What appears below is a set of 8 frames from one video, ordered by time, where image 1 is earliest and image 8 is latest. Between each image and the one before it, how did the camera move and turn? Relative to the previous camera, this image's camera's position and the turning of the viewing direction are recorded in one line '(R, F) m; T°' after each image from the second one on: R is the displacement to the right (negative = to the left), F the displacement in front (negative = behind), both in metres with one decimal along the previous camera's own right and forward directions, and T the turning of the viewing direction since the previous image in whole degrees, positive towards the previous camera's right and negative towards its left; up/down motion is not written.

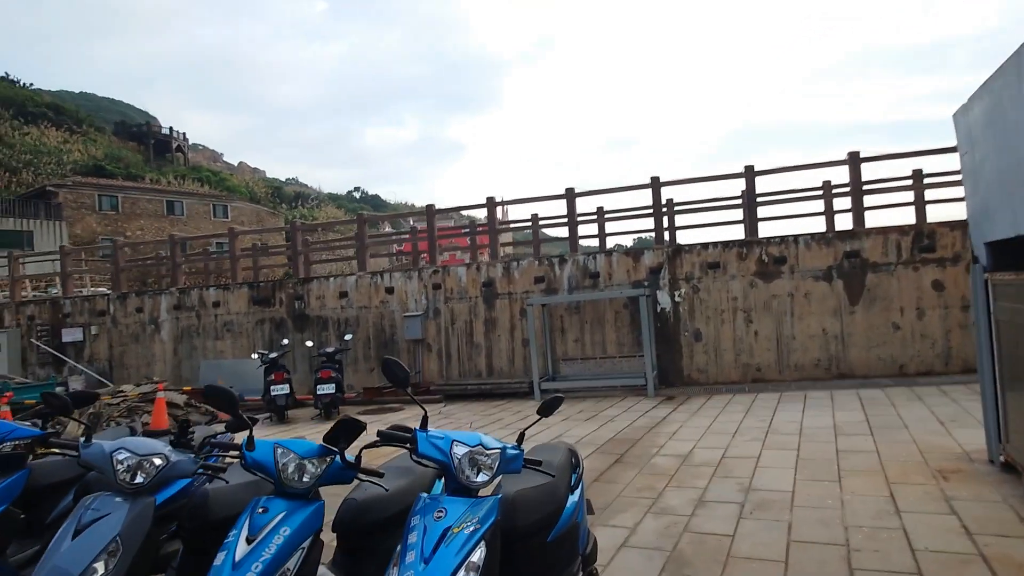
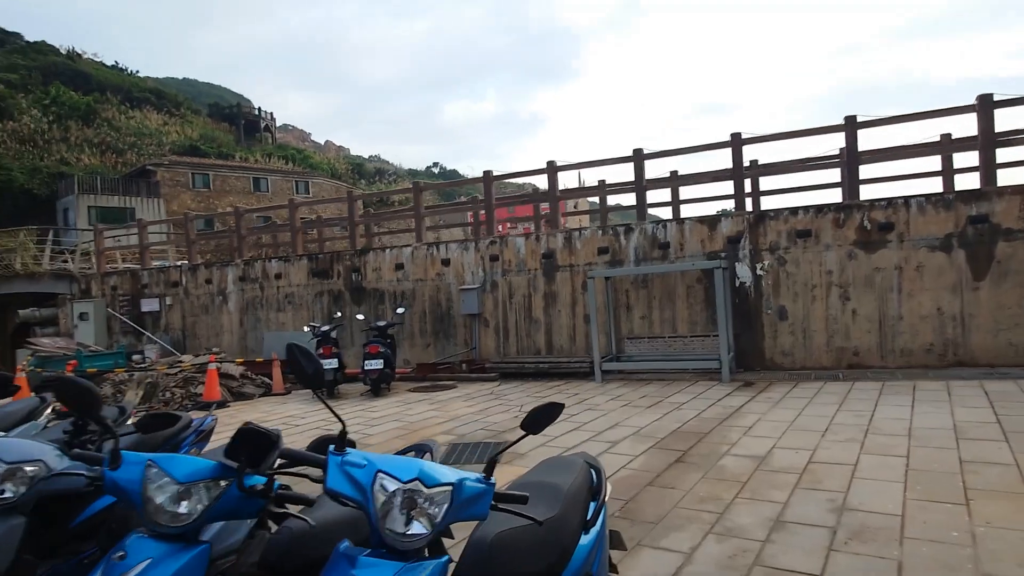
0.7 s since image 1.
(+0.2, +0.6) m; -7°
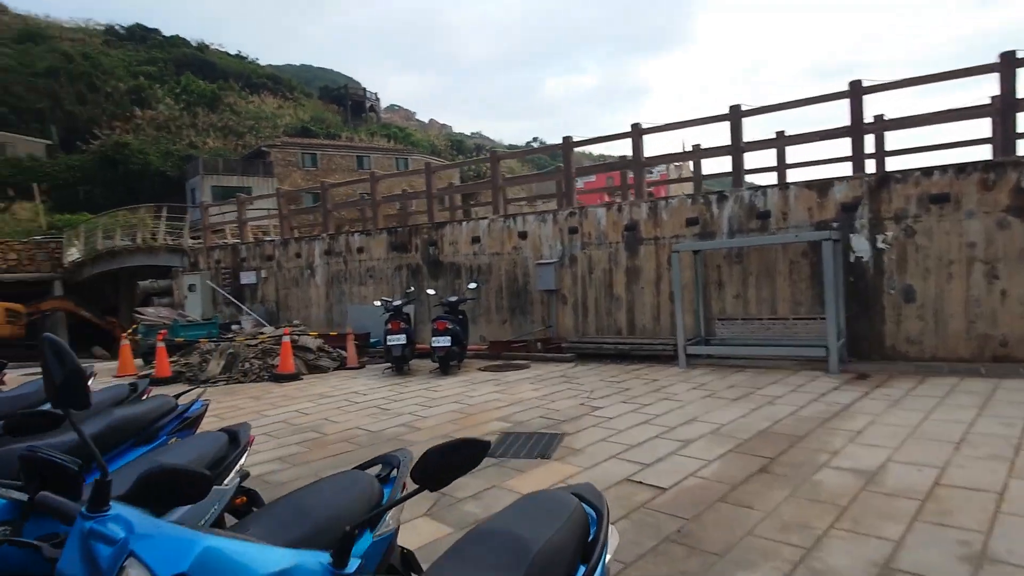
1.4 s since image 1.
(+0.3, +0.5) m; -10°
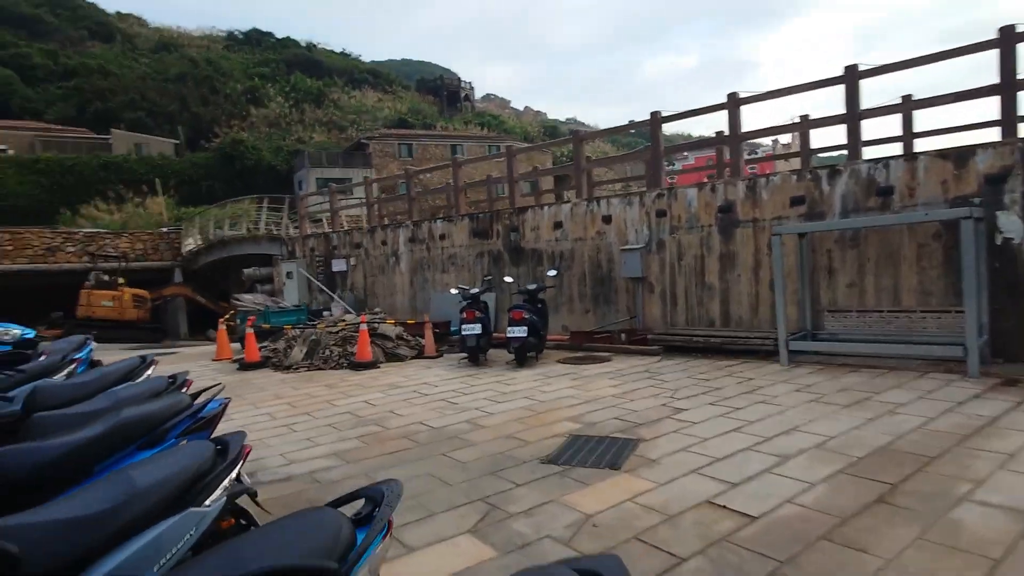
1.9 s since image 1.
(+0.2, +0.4) m; -9°
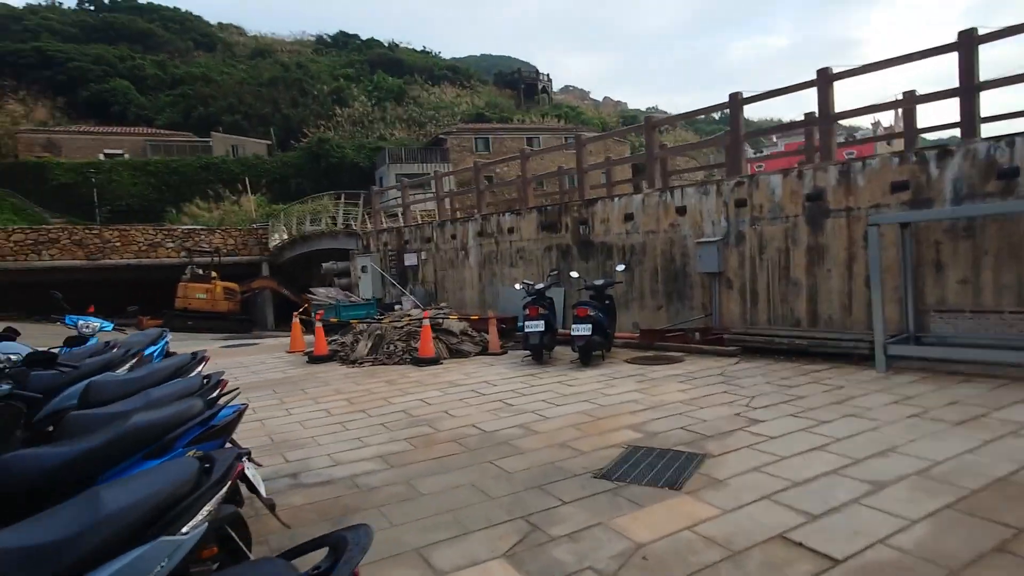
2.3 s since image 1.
(+0.2, +0.3) m; -7°
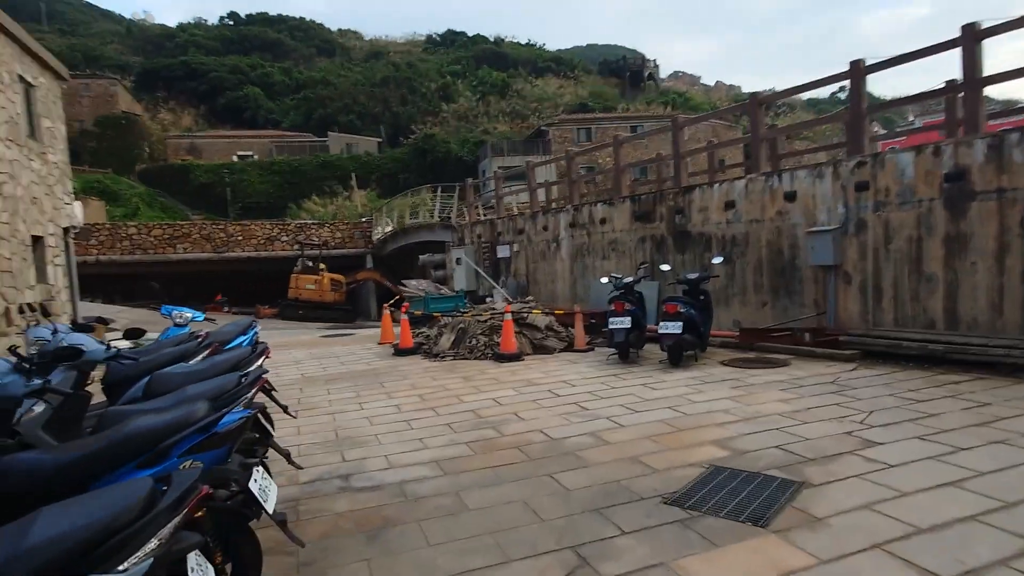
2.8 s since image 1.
(+0.2, +0.4) m; -10°
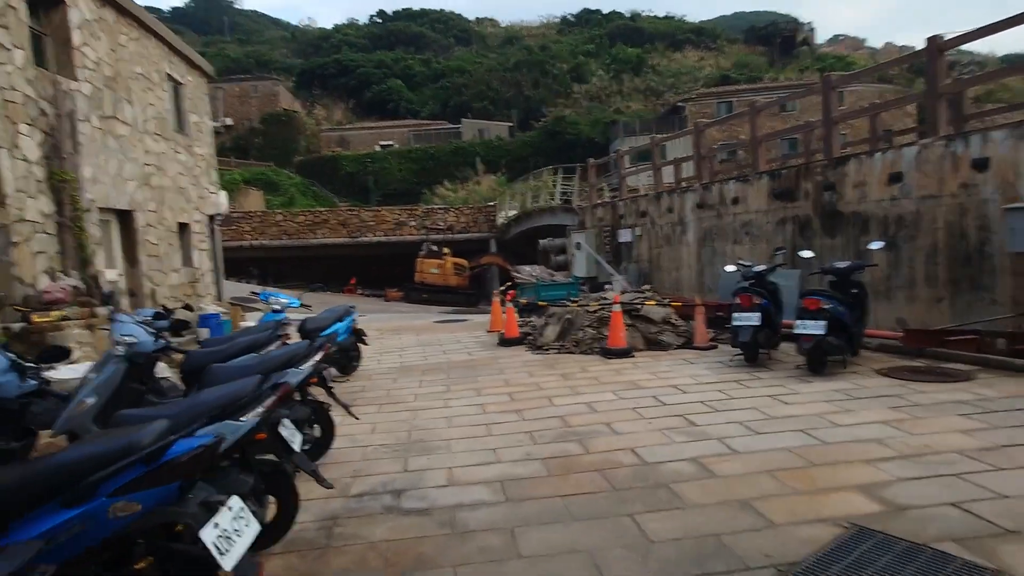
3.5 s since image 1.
(+0.3, +0.6) m; -13°
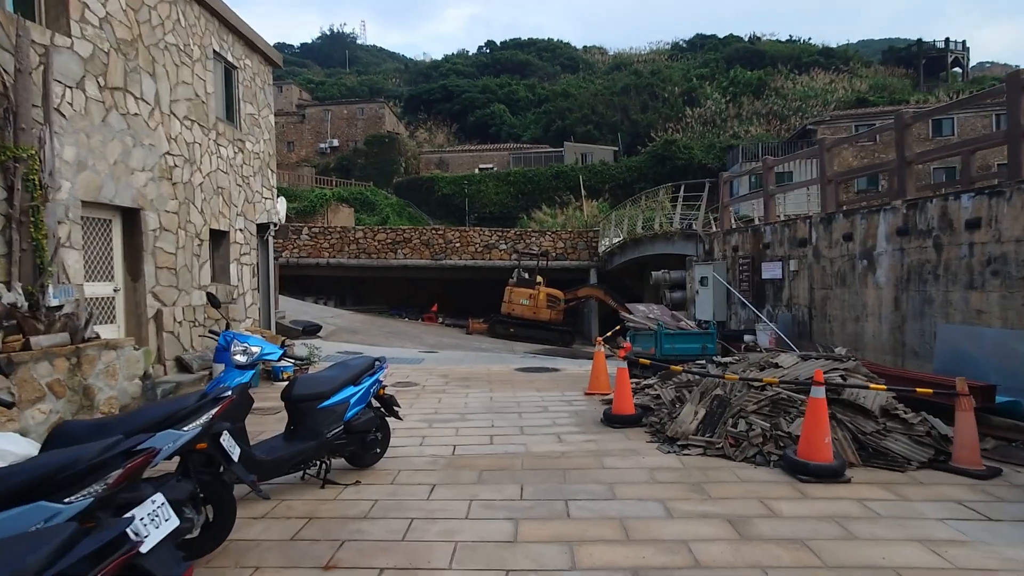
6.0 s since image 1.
(-0.2, +2.4) m; -9°
